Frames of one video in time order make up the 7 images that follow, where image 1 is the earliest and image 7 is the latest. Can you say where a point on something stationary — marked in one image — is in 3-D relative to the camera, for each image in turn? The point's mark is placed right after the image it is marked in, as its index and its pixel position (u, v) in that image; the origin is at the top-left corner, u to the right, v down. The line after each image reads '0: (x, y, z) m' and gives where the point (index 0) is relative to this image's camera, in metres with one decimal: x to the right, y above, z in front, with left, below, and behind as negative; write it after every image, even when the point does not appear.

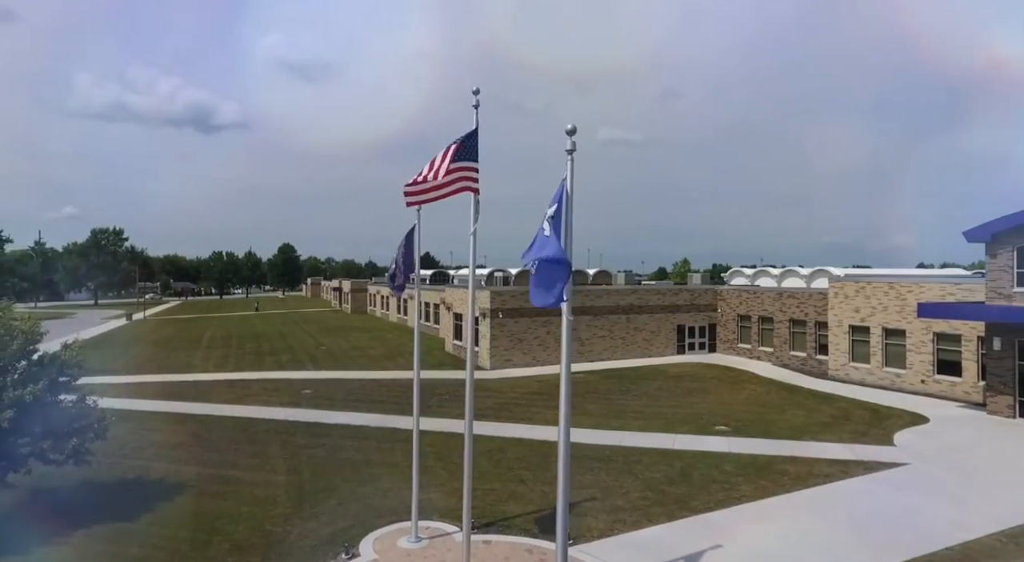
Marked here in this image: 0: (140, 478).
0: (-8.0, -4.2, +14.1) m
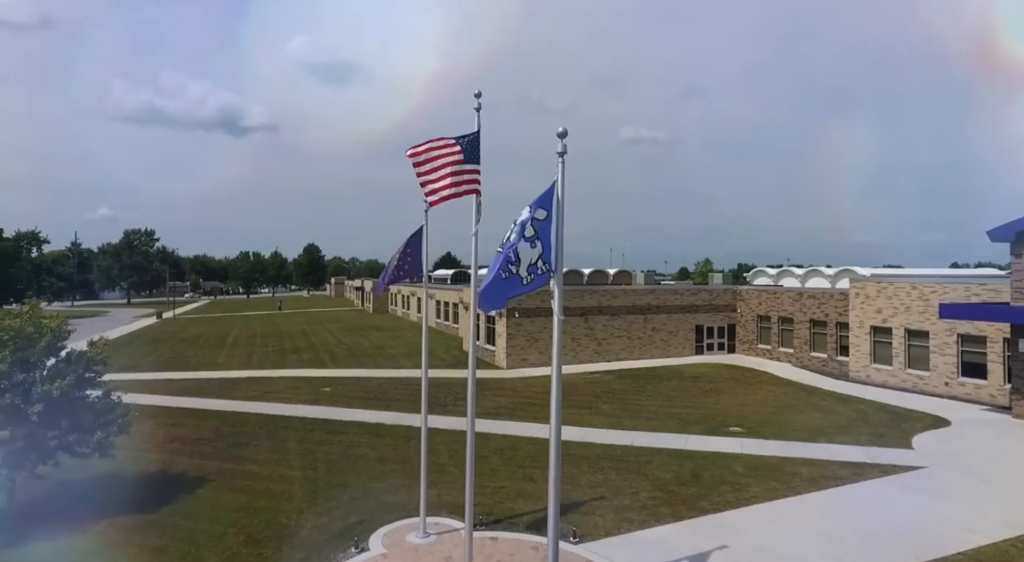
0: (-7.8, -4.2, +14.6) m
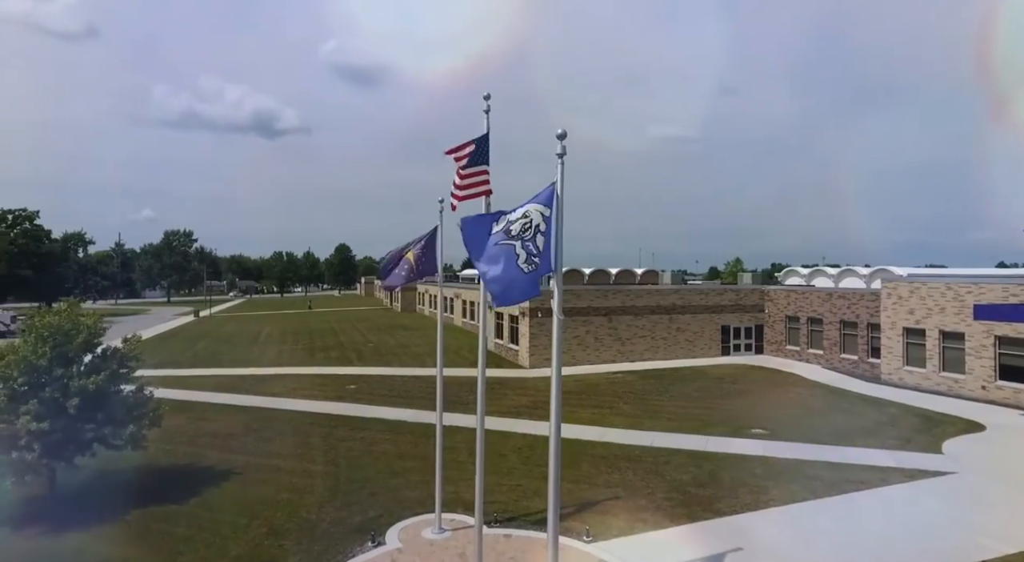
0: (-7.4, -4.2, +15.2) m
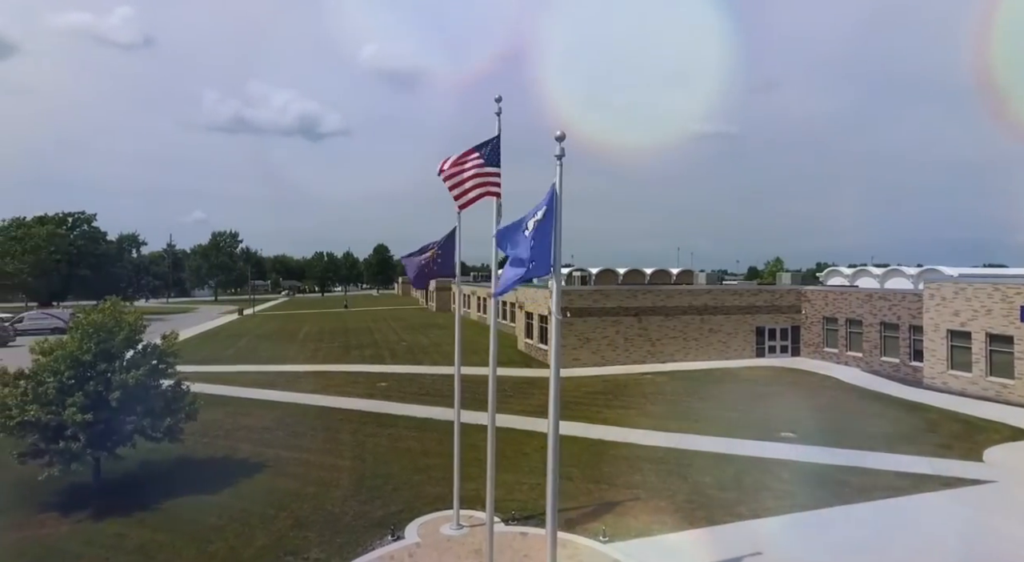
0: (-6.8, -4.2, +15.8) m
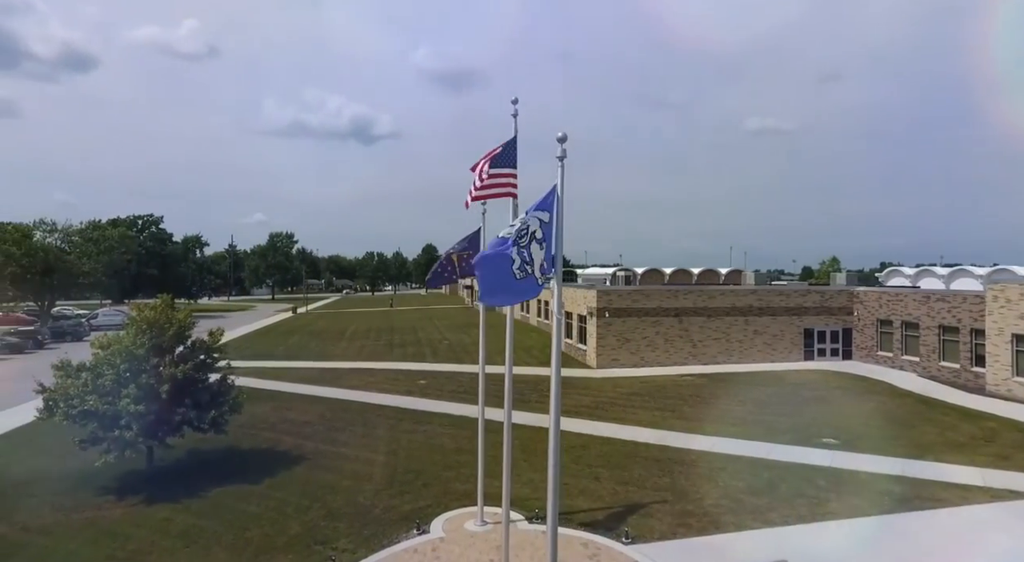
0: (-6.1, -4.2, +16.5) m
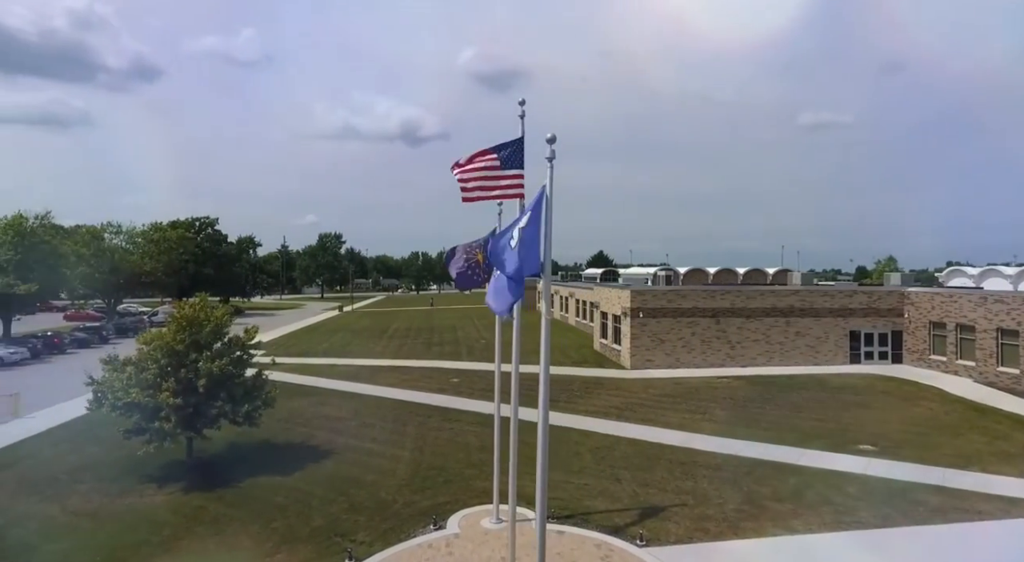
0: (-5.5, -4.2, +17.1) m
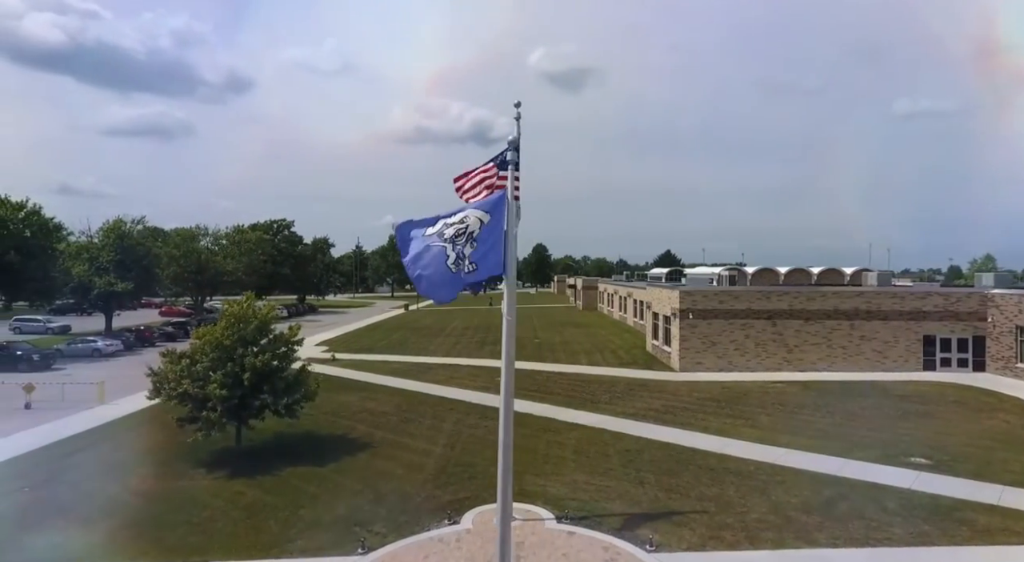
0: (-4.6, -4.2, +17.8) m
